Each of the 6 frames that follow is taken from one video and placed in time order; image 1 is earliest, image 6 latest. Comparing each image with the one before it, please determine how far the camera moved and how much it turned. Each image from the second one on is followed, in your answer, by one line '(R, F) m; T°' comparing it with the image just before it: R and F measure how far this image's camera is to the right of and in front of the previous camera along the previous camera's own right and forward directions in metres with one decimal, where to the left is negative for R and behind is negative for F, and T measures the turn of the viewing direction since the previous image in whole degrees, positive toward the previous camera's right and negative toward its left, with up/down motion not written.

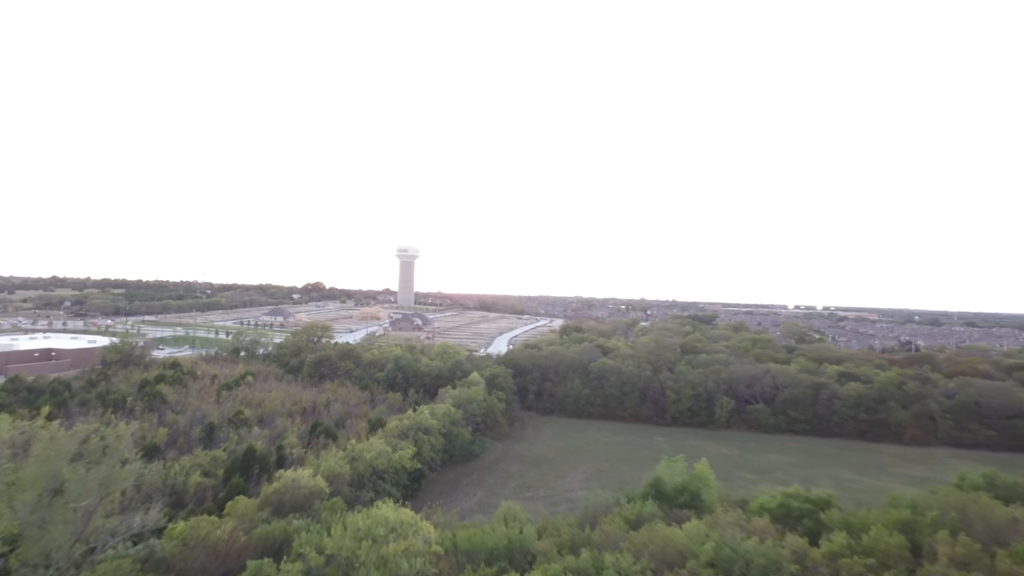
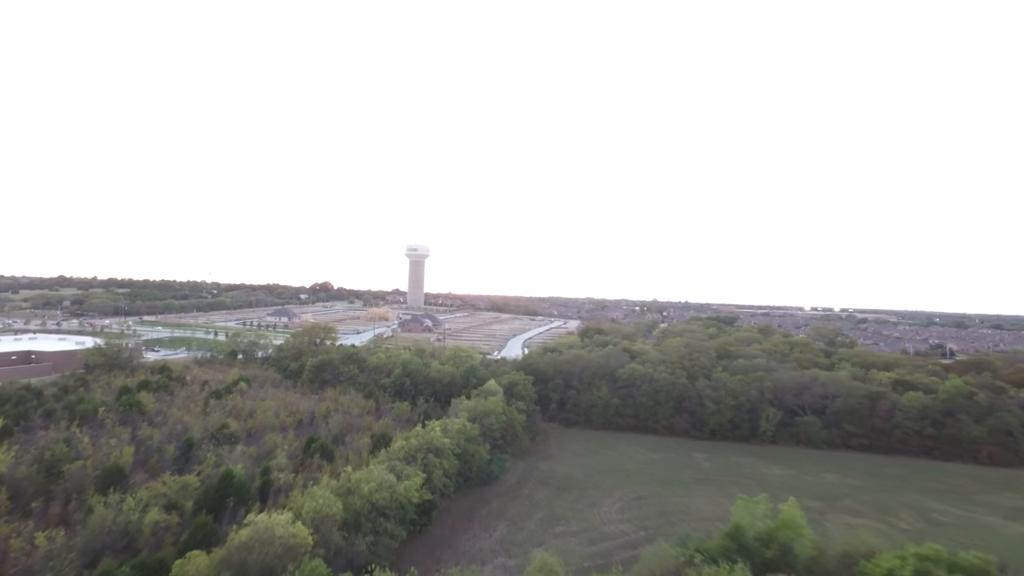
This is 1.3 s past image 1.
(-0.3, +2.1) m; -1°
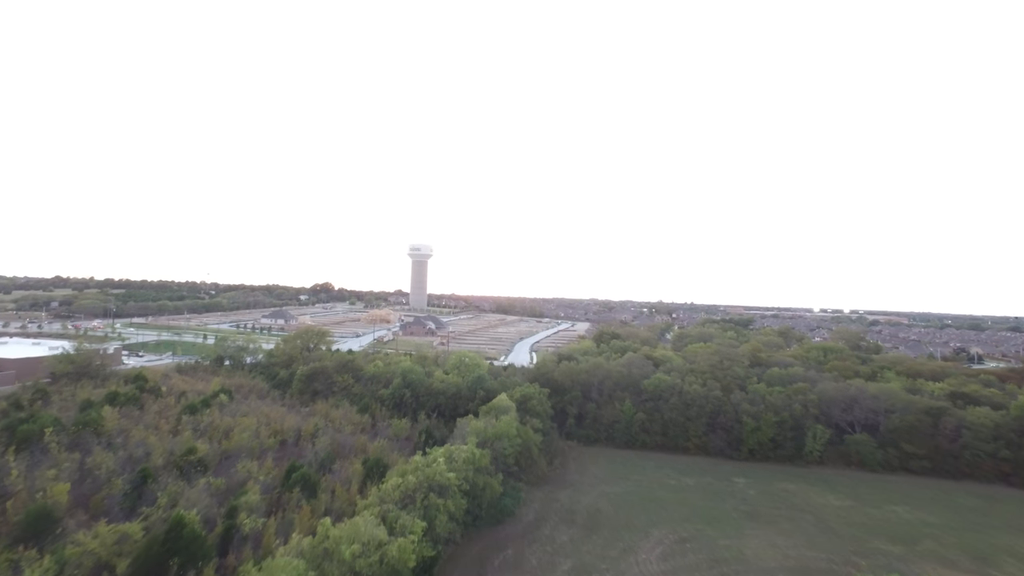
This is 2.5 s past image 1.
(-0.2, +2.1) m; 0°
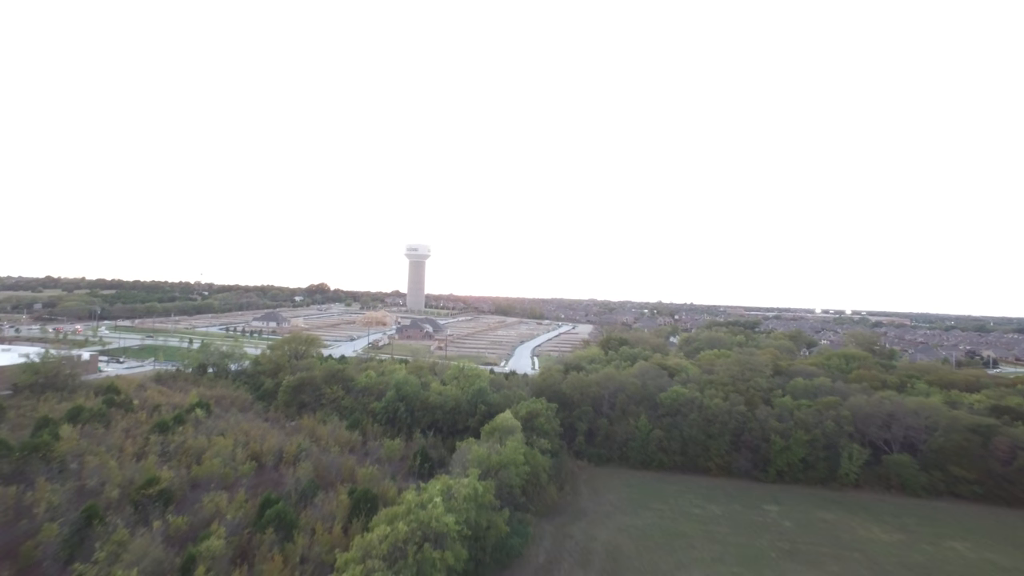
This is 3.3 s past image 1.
(-0.1, +1.5) m; 0°
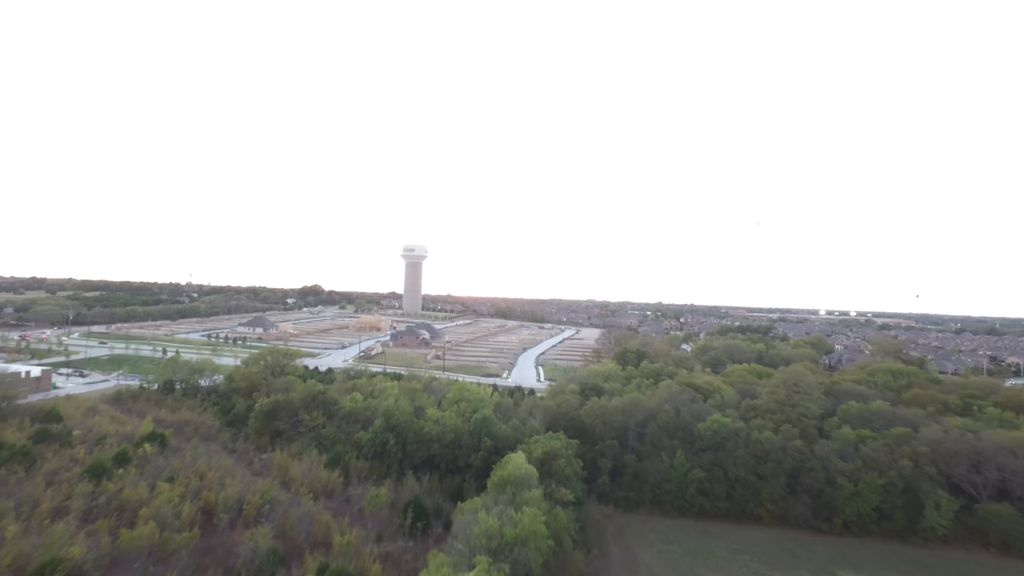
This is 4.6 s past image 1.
(-0.3, +2.6) m; 0°
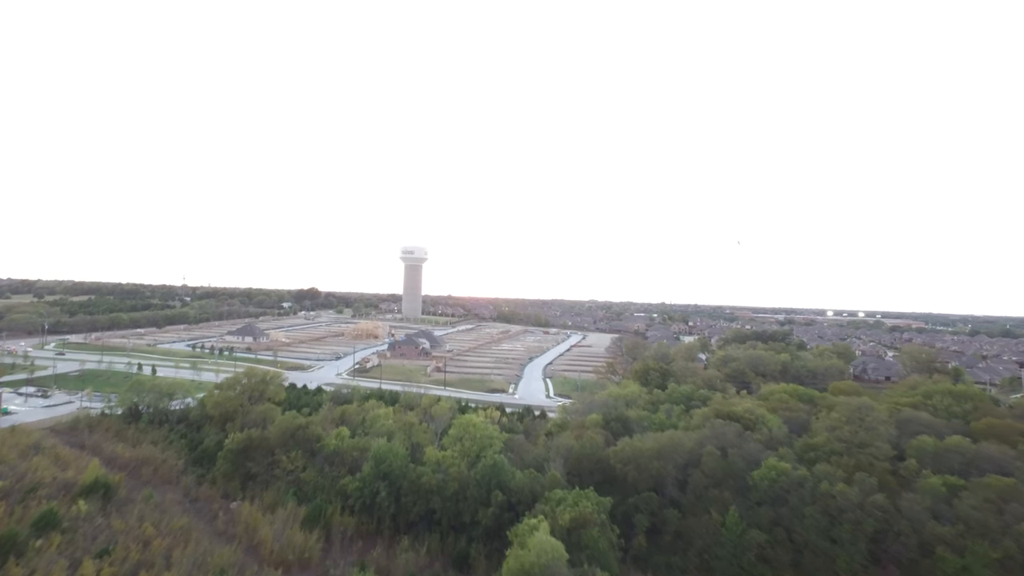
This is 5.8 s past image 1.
(-0.2, +2.4) m; 0°
